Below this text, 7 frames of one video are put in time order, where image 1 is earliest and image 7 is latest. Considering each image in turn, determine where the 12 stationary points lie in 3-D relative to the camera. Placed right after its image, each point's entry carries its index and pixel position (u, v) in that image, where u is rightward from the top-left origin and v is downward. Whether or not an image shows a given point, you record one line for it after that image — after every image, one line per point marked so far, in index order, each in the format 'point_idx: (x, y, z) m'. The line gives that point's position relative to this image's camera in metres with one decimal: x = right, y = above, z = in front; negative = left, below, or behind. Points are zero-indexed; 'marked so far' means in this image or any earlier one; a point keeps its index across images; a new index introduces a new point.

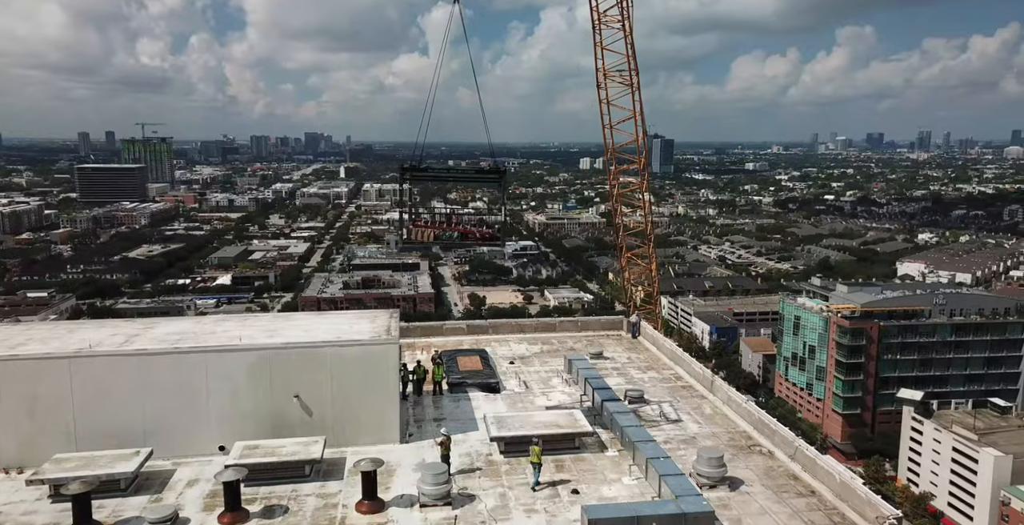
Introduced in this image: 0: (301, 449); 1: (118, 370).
0: (-1.5, -1.2, +5.1) m
1: (-2.8, -0.7, +5.3) m
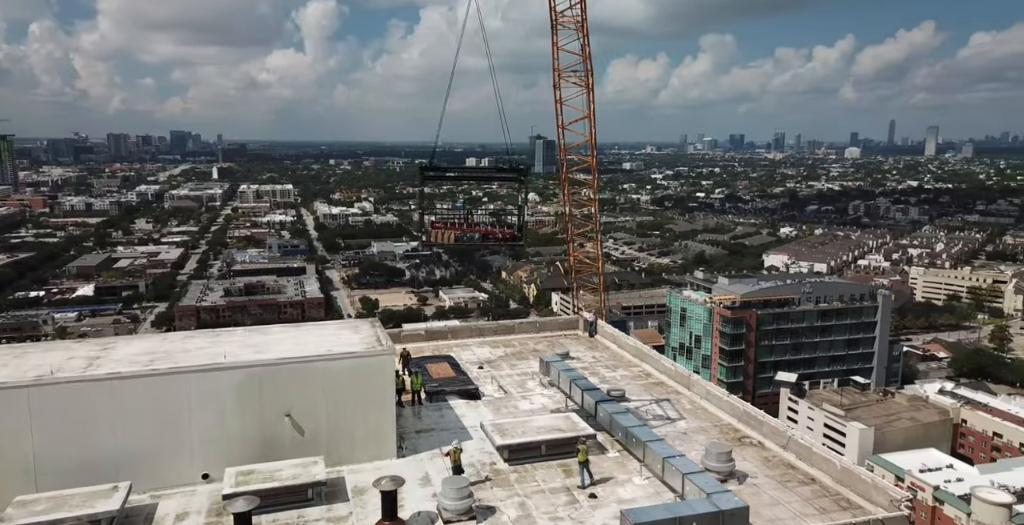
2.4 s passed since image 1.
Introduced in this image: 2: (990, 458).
0: (-1.4, -1.4, +4.9) m
1: (-2.8, -0.8, +4.8) m
2: (+11.4, -4.7, +18.0) m
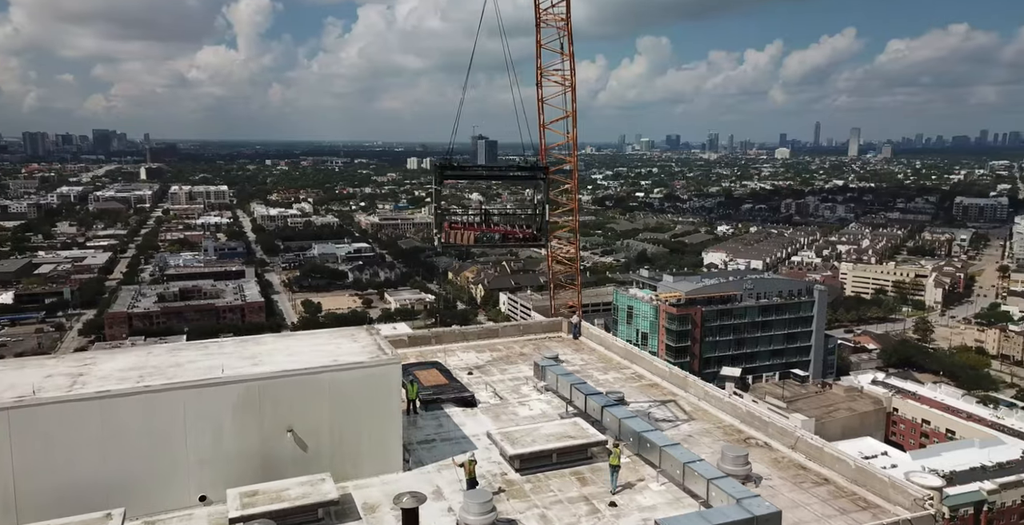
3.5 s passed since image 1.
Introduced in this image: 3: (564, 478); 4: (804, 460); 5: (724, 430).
0: (-1.3, -1.4, +4.7) m
1: (-2.7, -0.9, +4.5) m
2: (+10.3, -4.6, +18.9) m
3: (+0.4, -1.5, +5.2) m
4: (+2.1, -1.4, +5.4) m
5: (+1.7, -1.3, +5.8) m
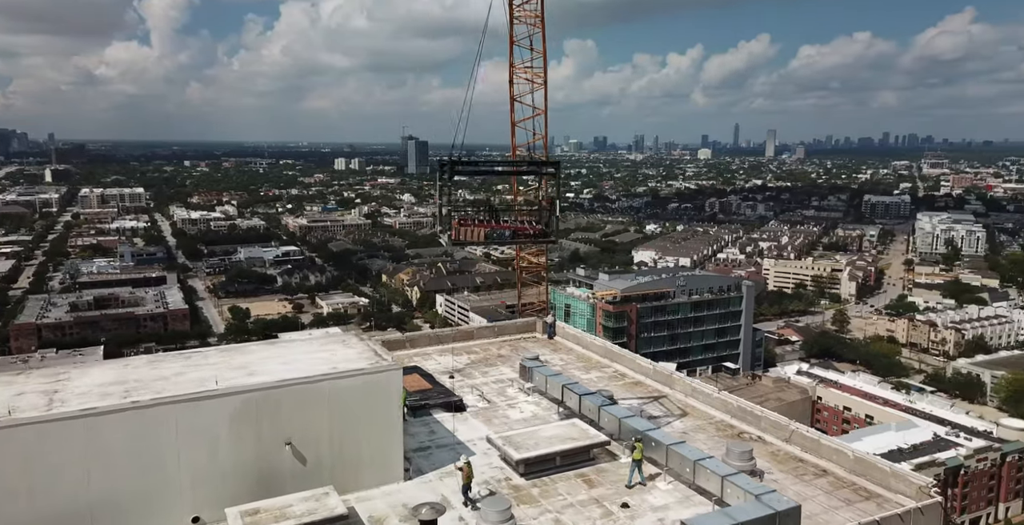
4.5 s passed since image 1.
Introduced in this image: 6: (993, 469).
0: (-1.2, -1.5, +4.5) m
1: (-2.5, -1.0, +4.2) m
2: (+8.8, -4.4, +19.9) m
3: (+0.4, -1.5, +5.2) m
4: (+2.1, -1.4, +5.5) m
5: (+1.6, -1.3, +6.0) m
6: (+10.0, -4.3, +15.7) m
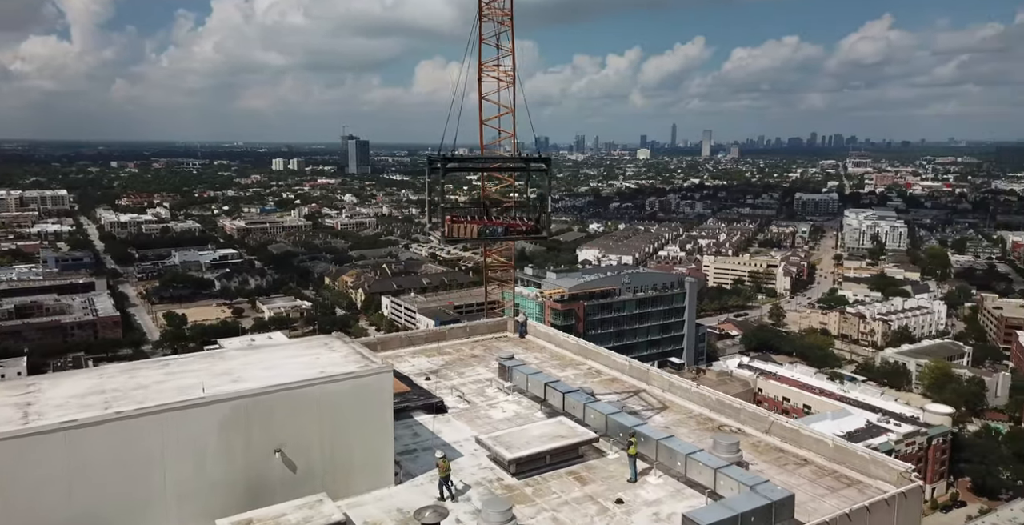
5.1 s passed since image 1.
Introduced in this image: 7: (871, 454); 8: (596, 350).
0: (-1.2, -1.5, +4.4) m
1: (-2.5, -1.0, +3.9) m
2: (+7.4, -4.3, +20.6) m
3: (+0.4, -1.5, +5.2) m
4: (+2.0, -1.4, +5.7) m
5: (+1.5, -1.3, +6.1) m
6: (+9.0, -4.2, +16.5) m
7: (+2.5, -1.3, +5.2) m
8: (+0.8, -0.8, +7.3) m
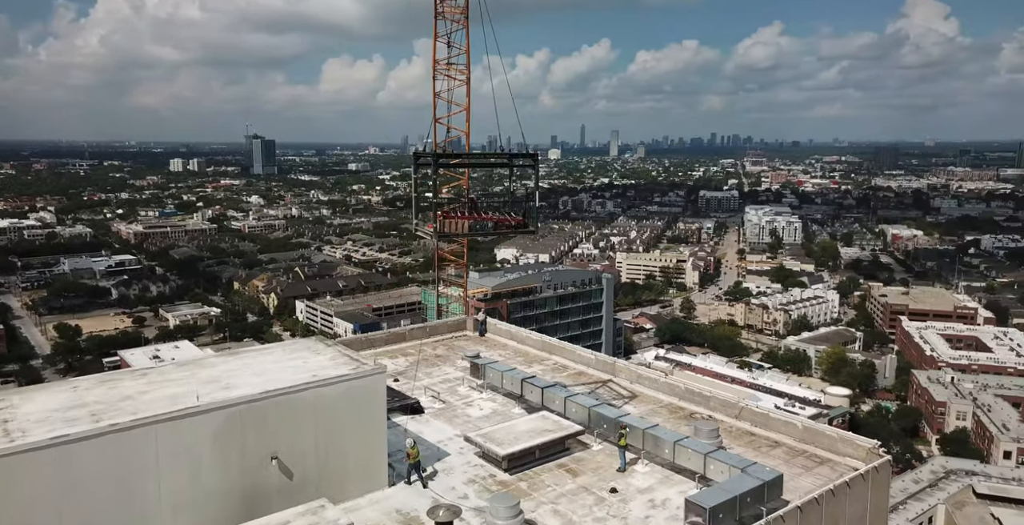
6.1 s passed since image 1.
0: (-1.1, -1.4, +4.2) m
1: (-2.4, -1.0, +3.6) m
2: (+5.4, -4.2, +21.4) m
3: (+0.3, -1.5, +5.3) m
4: (+1.9, -1.3, +6.0) m
5: (+1.3, -1.2, +6.3) m
6: (+7.5, -4.0, +17.6) m
7: (+2.4, -1.2, +5.5) m
8: (+0.5, -0.8, +7.3) m
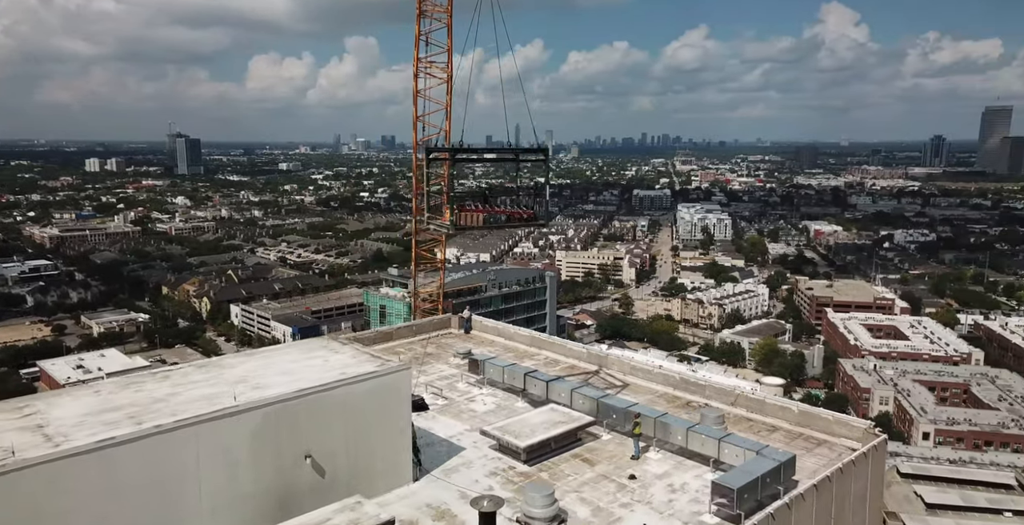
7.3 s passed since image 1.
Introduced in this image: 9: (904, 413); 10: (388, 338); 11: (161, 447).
0: (-0.9, -1.4, +4.0) m
1: (-2.1, -1.0, +3.3) m
2: (+3.8, -4.1, +21.8) m
3: (+0.4, -1.4, +5.2) m
4: (+1.9, -1.2, +6.1) m
5: (+1.3, -1.1, +6.3) m
6: (+6.3, -3.8, +18.2) m
7: (+2.5, -1.1, +5.6) m
8: (+0.4, -0.7, +7.3) m
9: (+9.9, -3.8, +18.8) m
10: (-1.2, -0.7, +7.3) m
11: (-1.8, -0.9, +3.6) m
